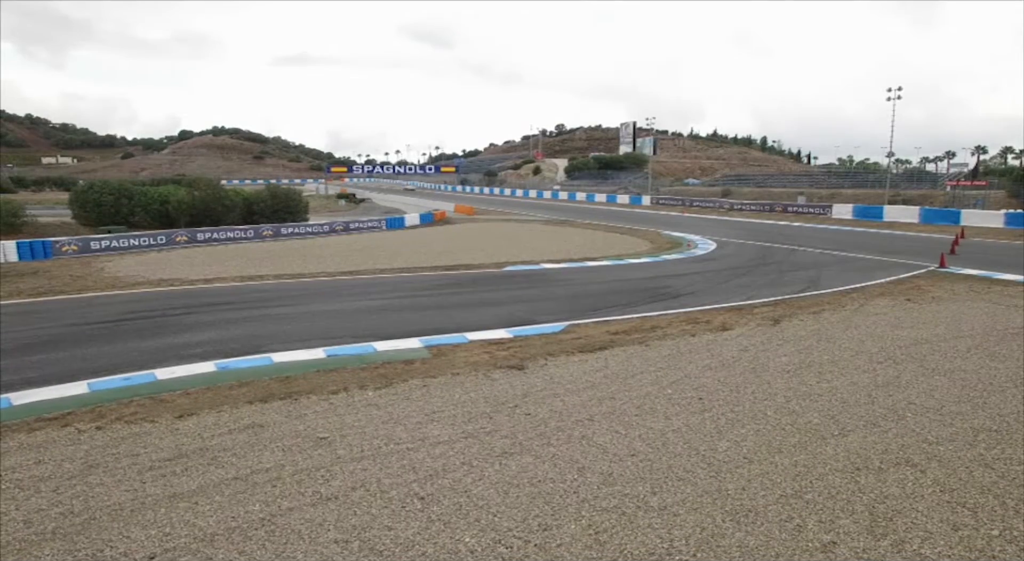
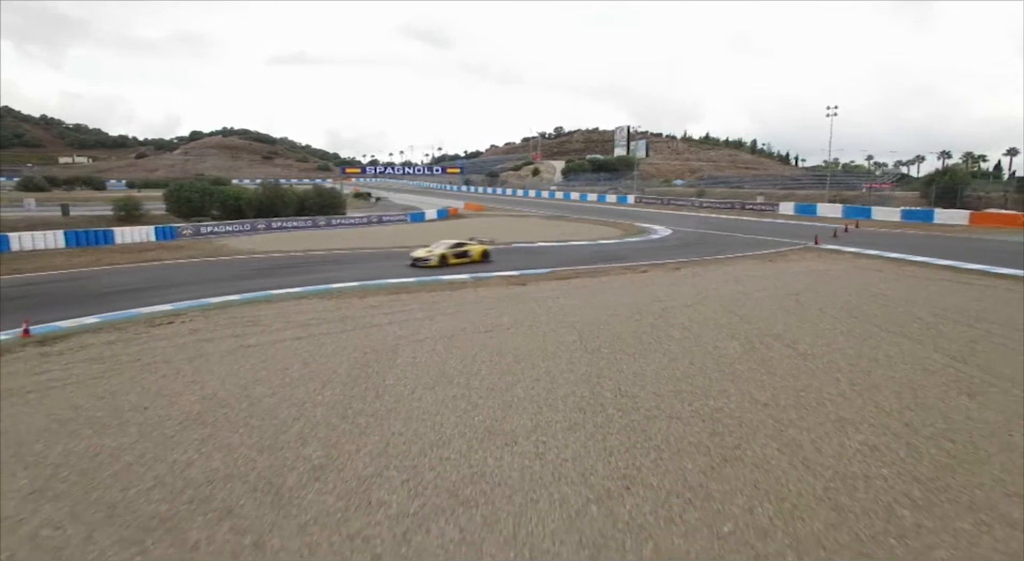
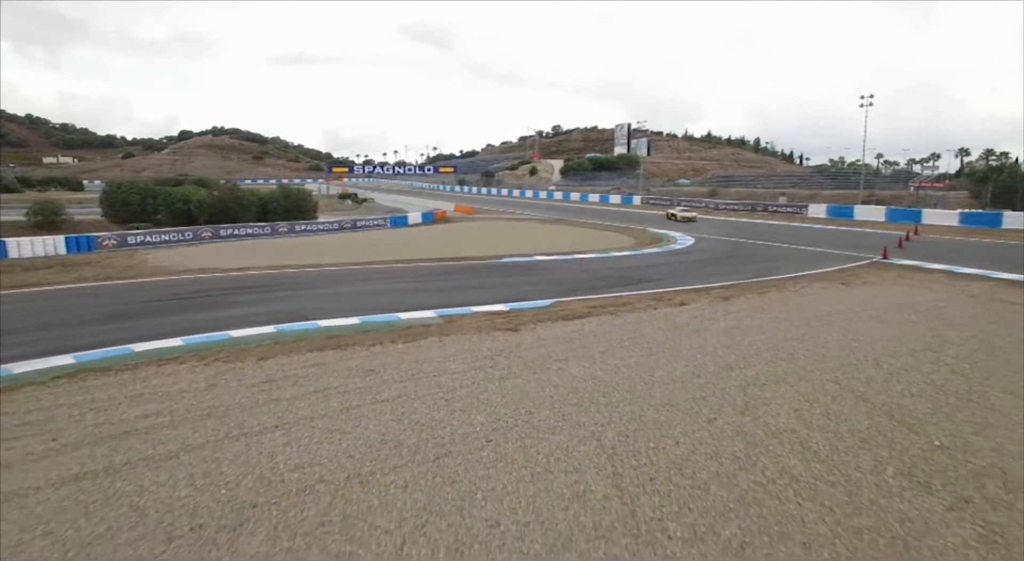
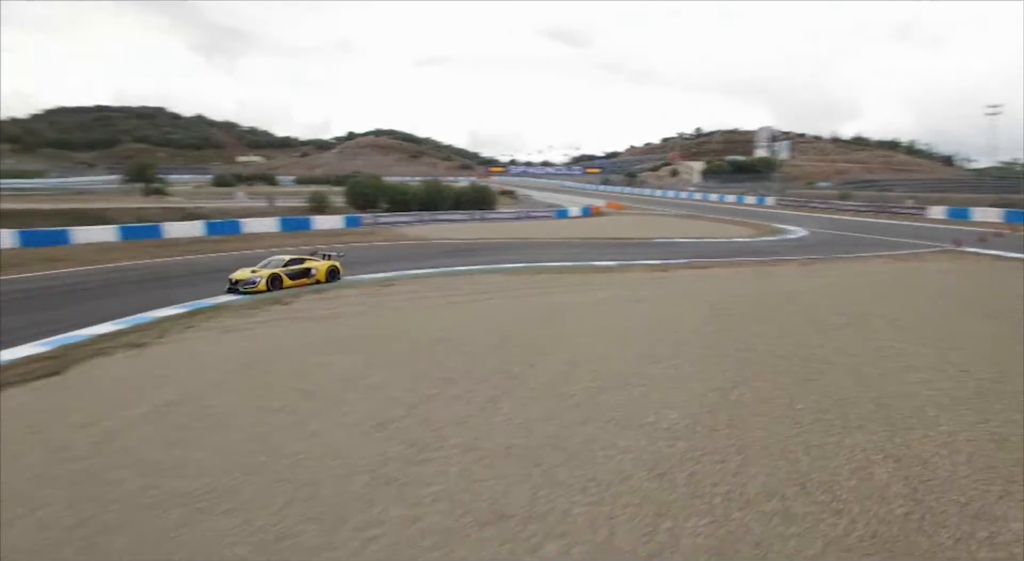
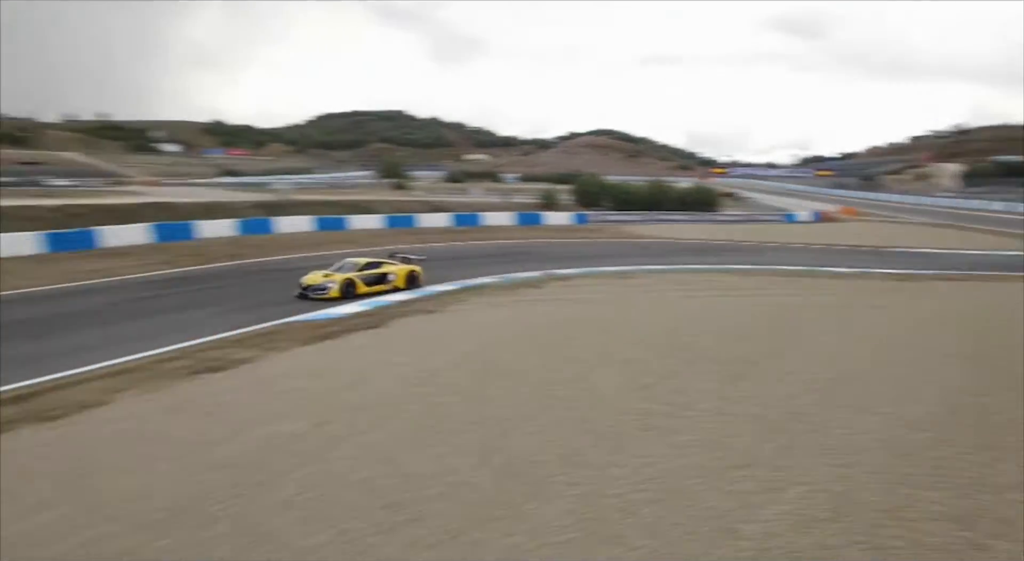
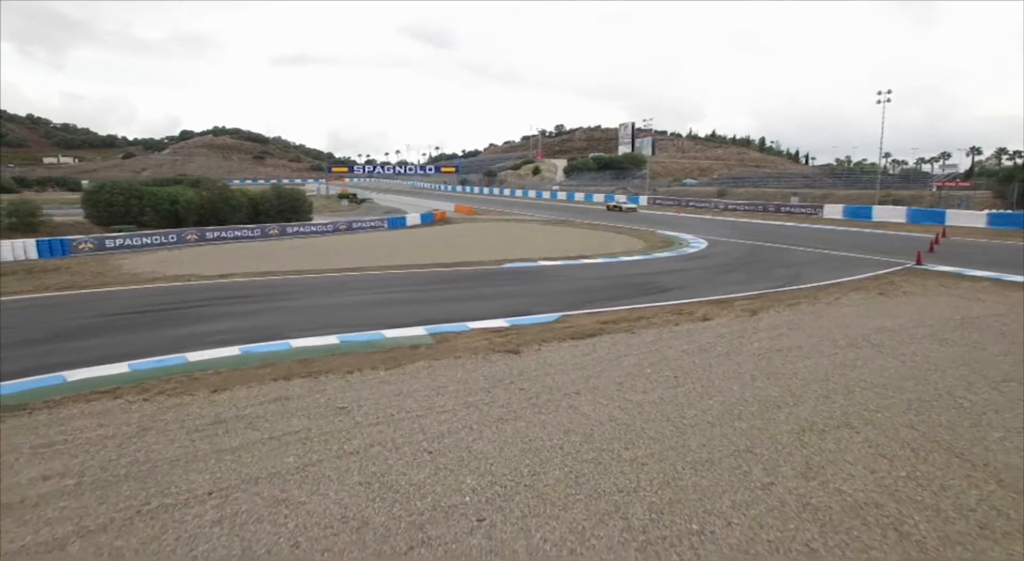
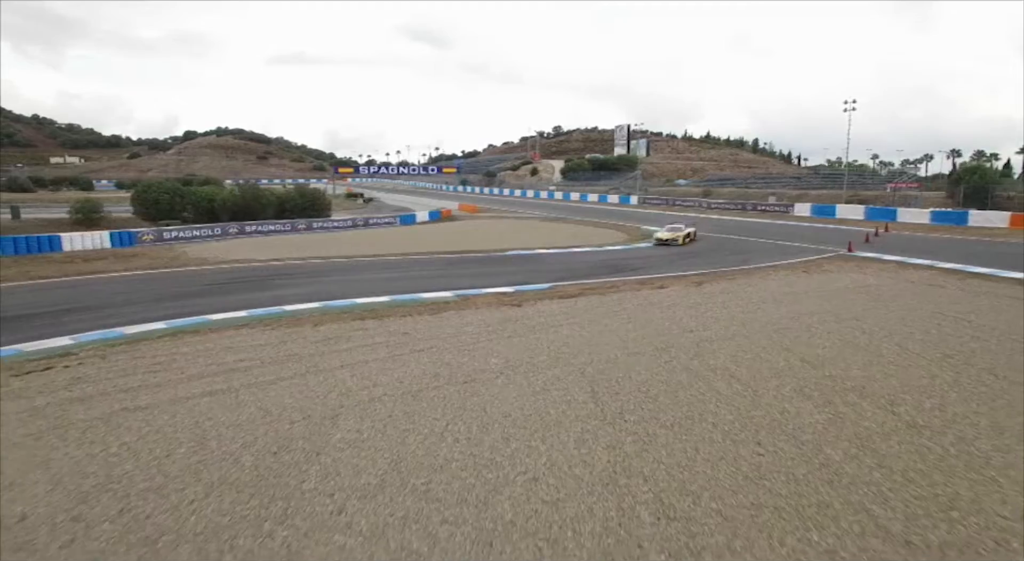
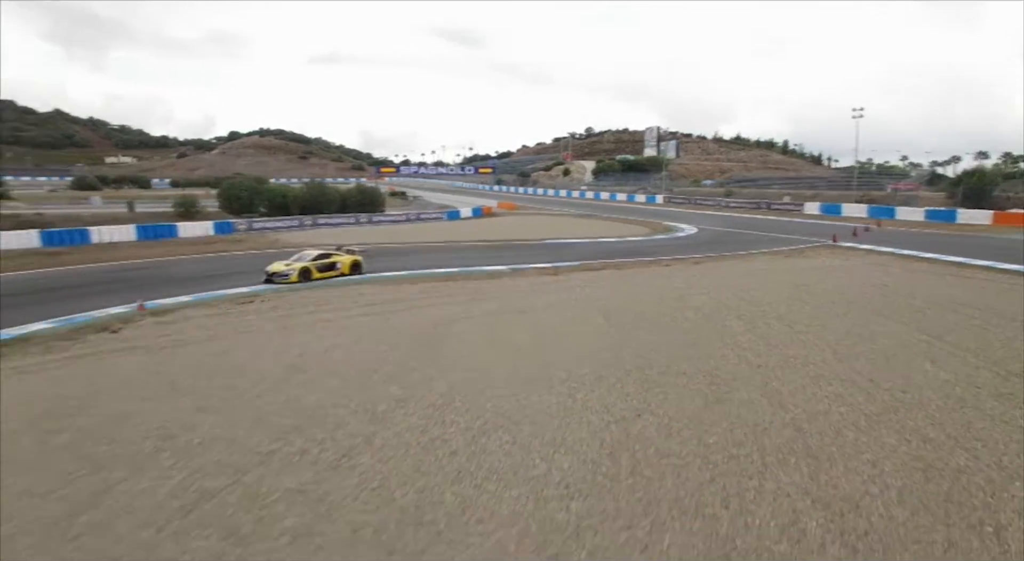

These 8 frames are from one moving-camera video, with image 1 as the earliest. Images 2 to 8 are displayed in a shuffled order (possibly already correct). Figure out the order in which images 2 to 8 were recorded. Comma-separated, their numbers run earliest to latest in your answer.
6, 3, 7, 2, 8, 4, 5
